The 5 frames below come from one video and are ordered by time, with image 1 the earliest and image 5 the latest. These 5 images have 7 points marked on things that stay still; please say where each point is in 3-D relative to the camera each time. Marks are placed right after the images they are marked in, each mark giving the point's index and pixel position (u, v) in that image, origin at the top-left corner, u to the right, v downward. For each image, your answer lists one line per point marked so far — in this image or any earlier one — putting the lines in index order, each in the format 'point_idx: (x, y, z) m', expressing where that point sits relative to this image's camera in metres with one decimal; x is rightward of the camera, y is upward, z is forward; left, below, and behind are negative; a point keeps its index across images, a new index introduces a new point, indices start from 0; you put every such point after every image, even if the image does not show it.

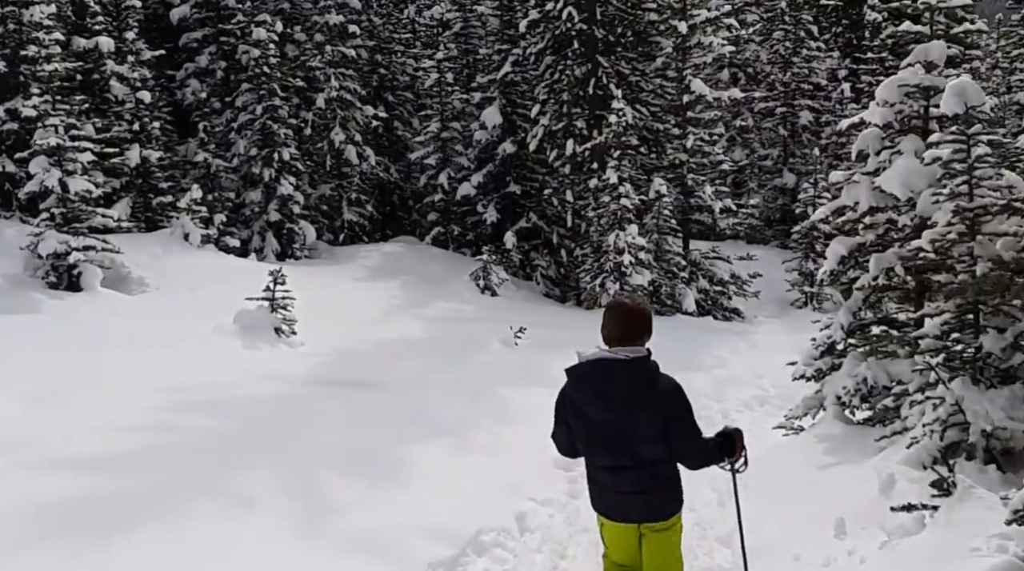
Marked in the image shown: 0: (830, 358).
0: (+3.5, -0.8, +11.5) m
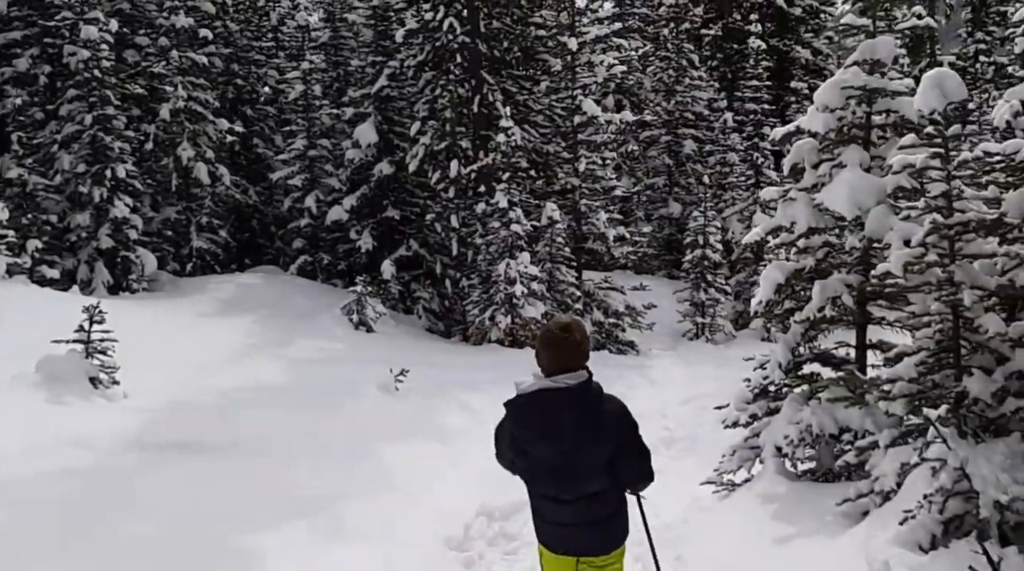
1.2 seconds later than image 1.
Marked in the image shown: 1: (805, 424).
0: (+2.4, -1.1, +9.9) m
1: (+2.6, -1.2, +9.3) m
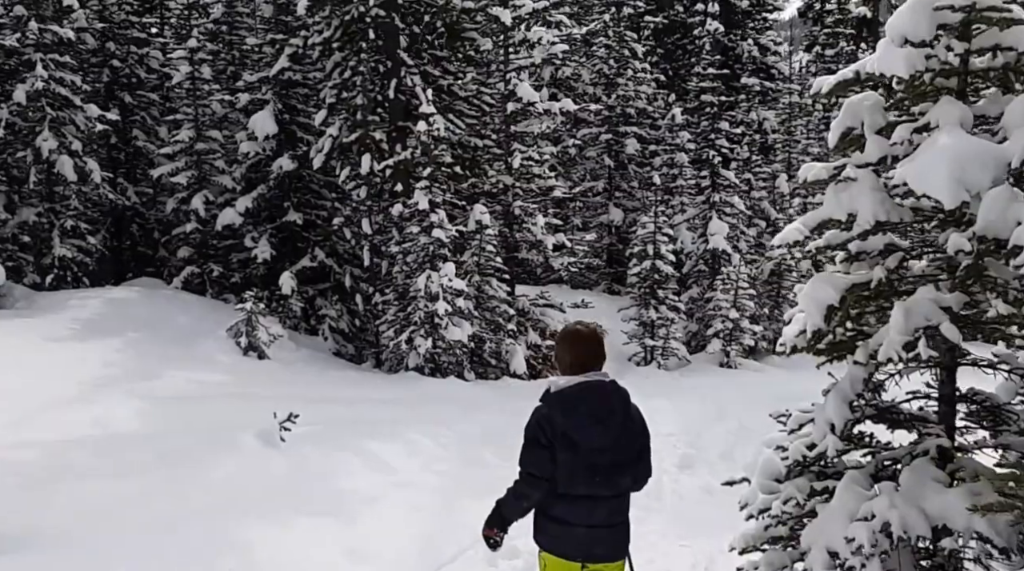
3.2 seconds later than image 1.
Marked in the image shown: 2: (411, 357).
0: (+1.9, -1.3, +6.7) m
1: (+2.2, -1.4, +6.1) m
2: (-1.7, -1.2, +17.4) m
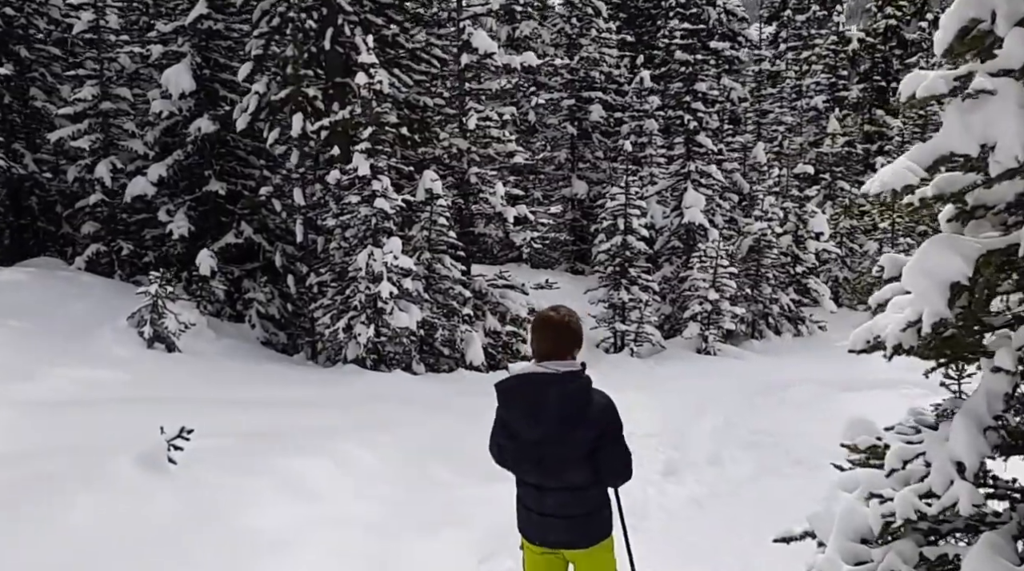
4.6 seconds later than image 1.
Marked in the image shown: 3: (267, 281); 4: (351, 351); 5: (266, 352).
0: (+1.8, -1.1, +4.5) m
1: (+2.0, -1.3, +3.9) m
2: (-2.4, -0.9, +15.0) m
3: (-4.2, +0.1, +17.8) m
4: (-2.3, -1.0, +15.0) m
5: (-3.8, -1.0, +16.0) m
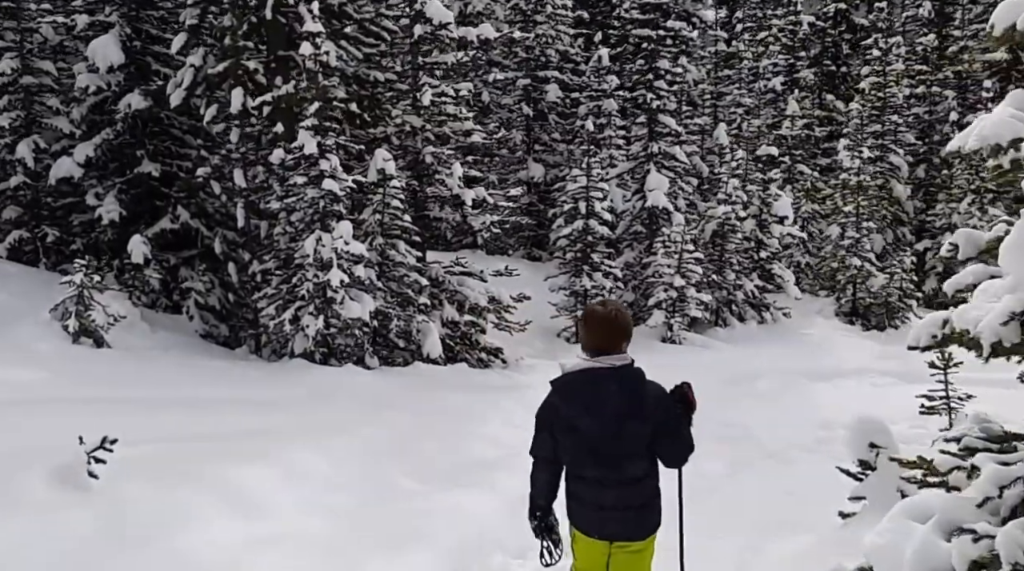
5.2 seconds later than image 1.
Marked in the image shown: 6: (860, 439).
0: (+1.8, -1.1, +3.6) m
1: (+2.1, -1.2, +3.0) m
2: (-2.9, -0.7, +13.8) m
3: (-4.9, +0.2, +16.5) m
4: (-2.9, -0.8, +13.9) m
5: (-4.4, -0.9, +14.7) m
6: (+2.5, -1.1, +7.5) m
